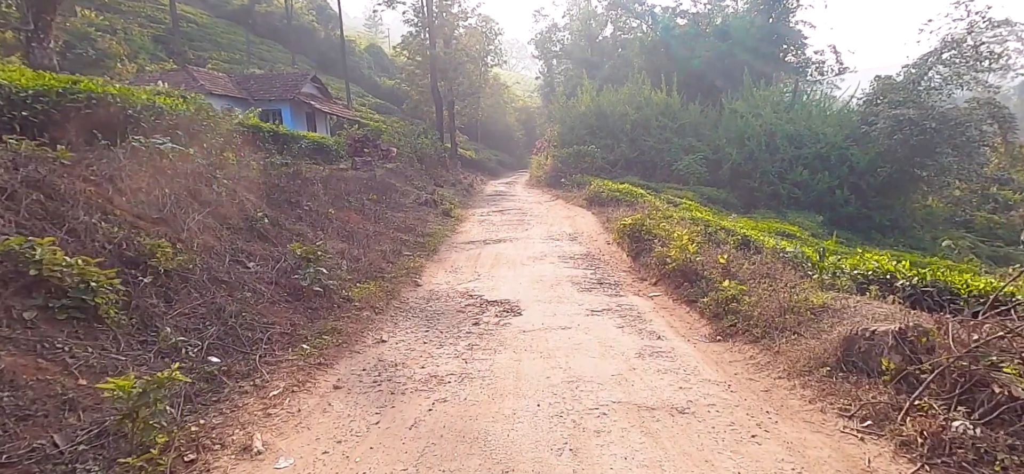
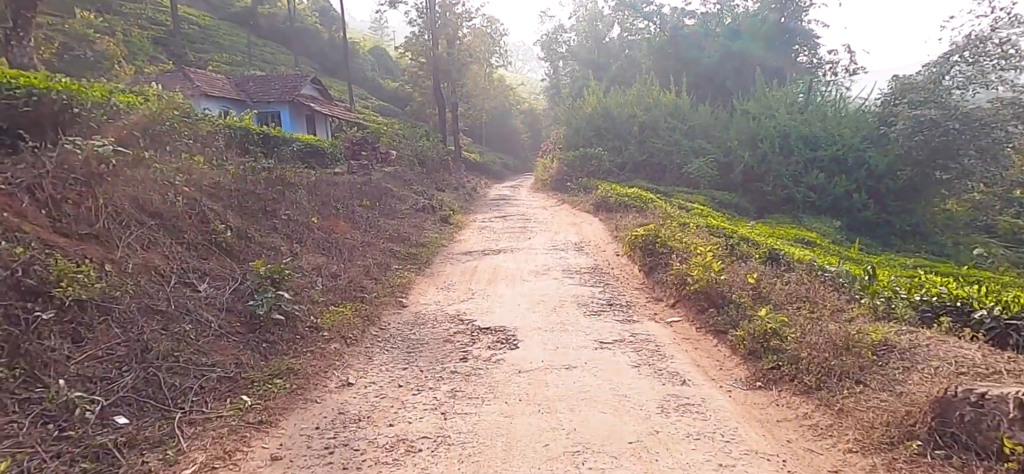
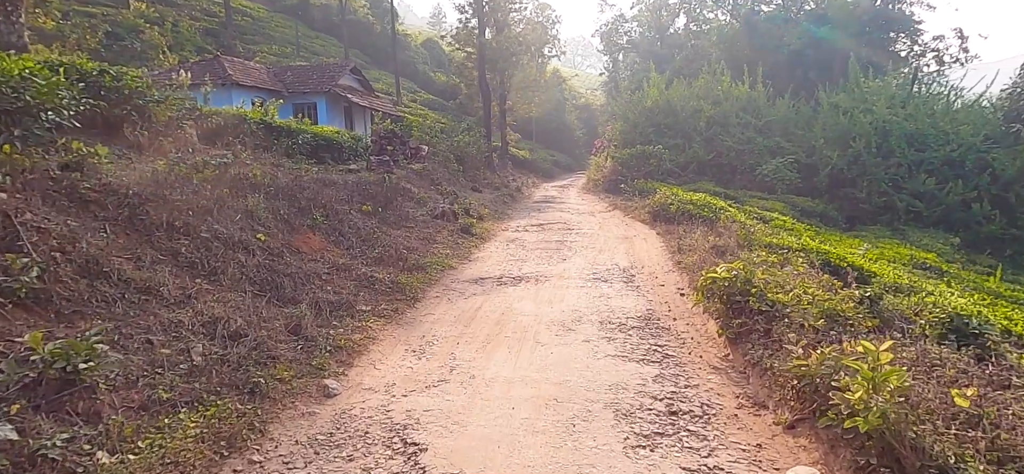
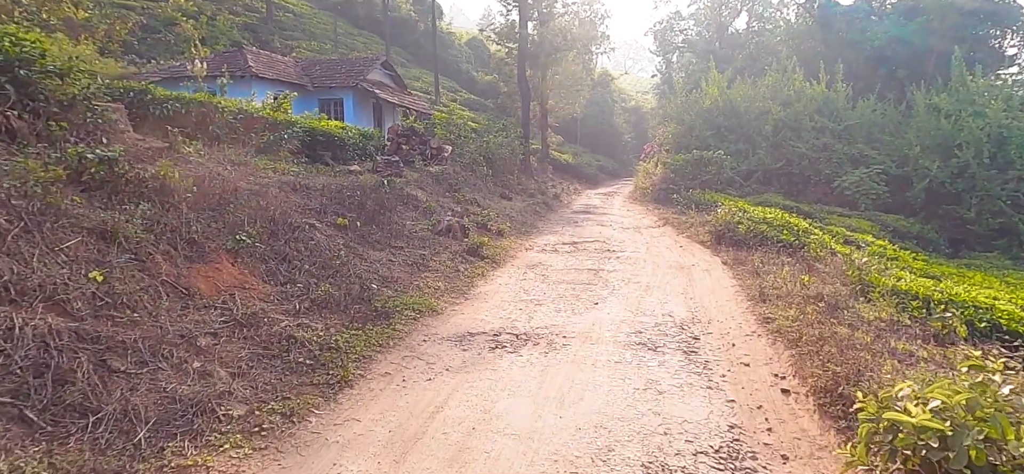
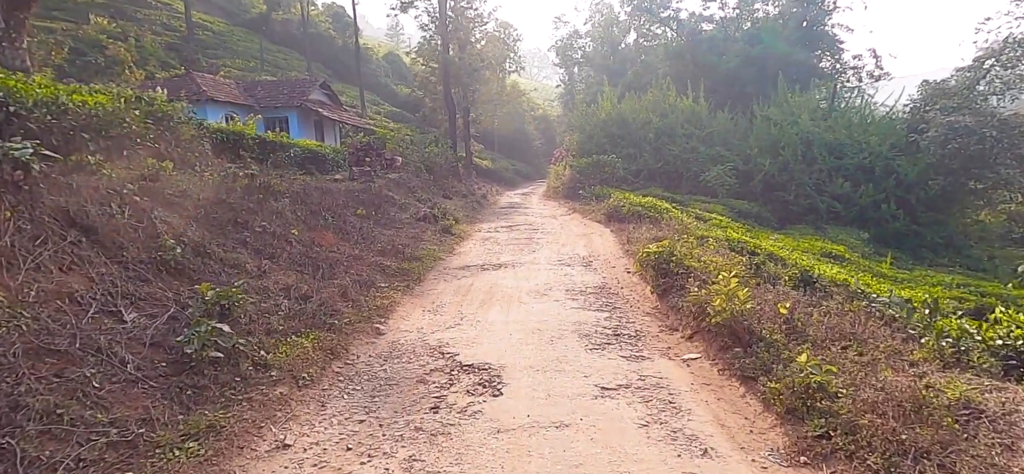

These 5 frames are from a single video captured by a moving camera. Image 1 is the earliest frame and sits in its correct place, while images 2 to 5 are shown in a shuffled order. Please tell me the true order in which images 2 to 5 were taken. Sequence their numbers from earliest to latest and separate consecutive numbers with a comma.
2, 5, 3, 4
